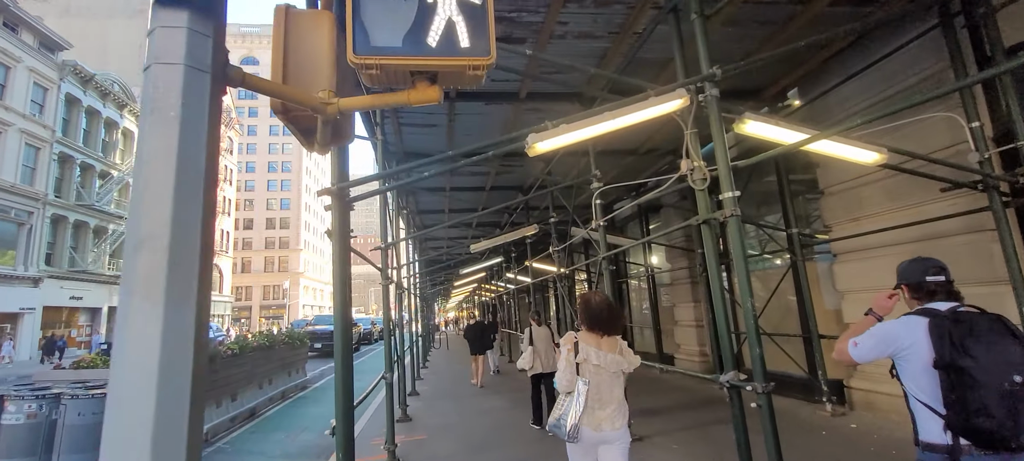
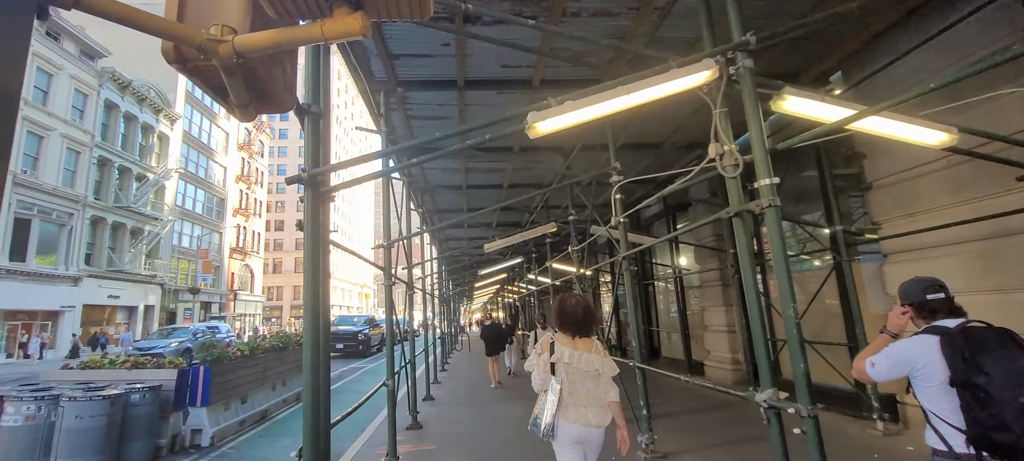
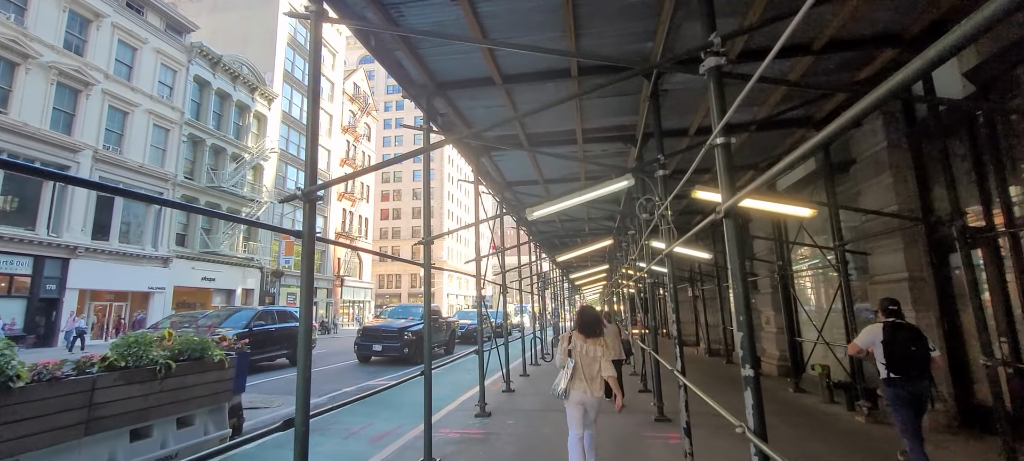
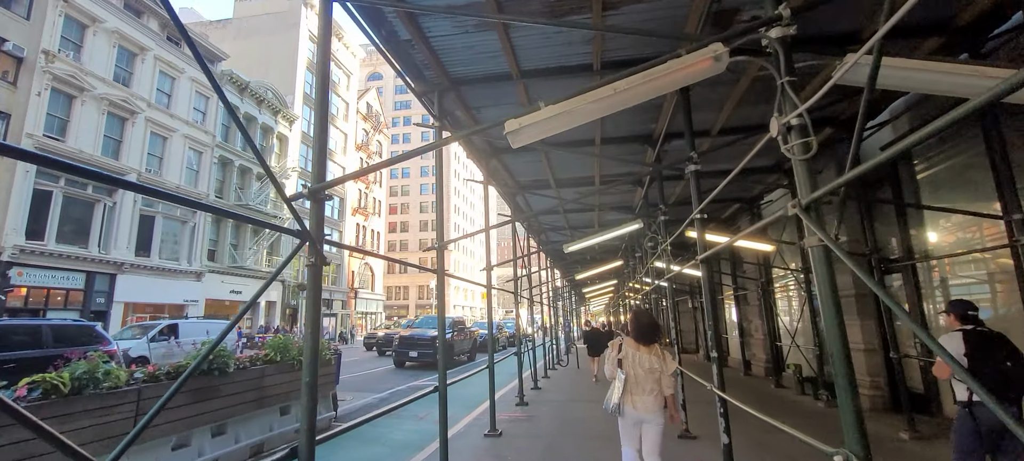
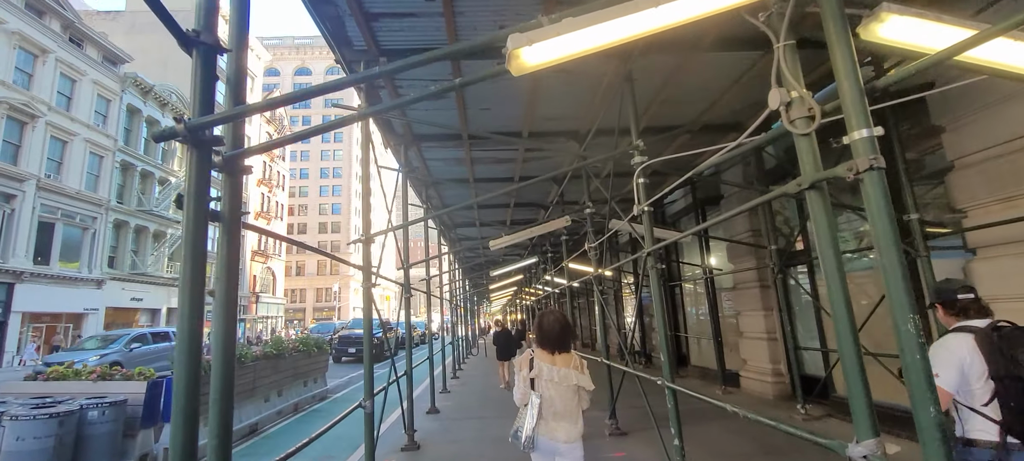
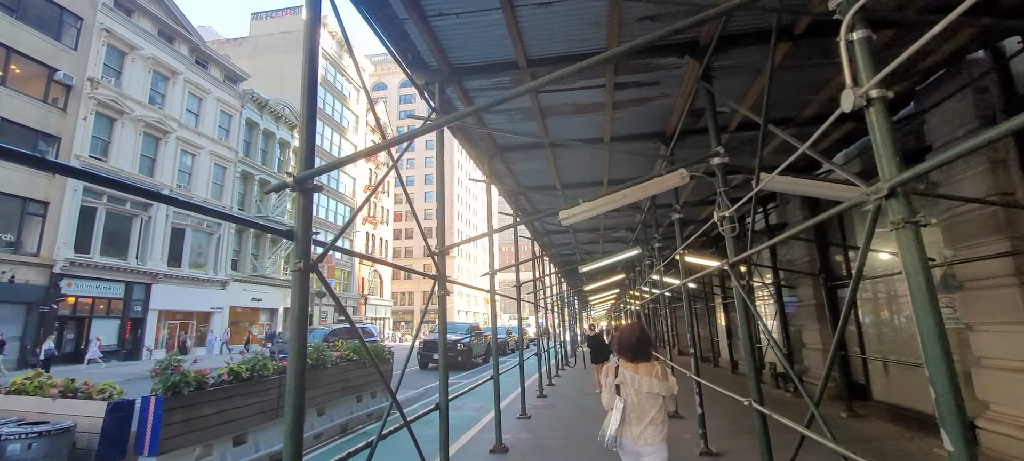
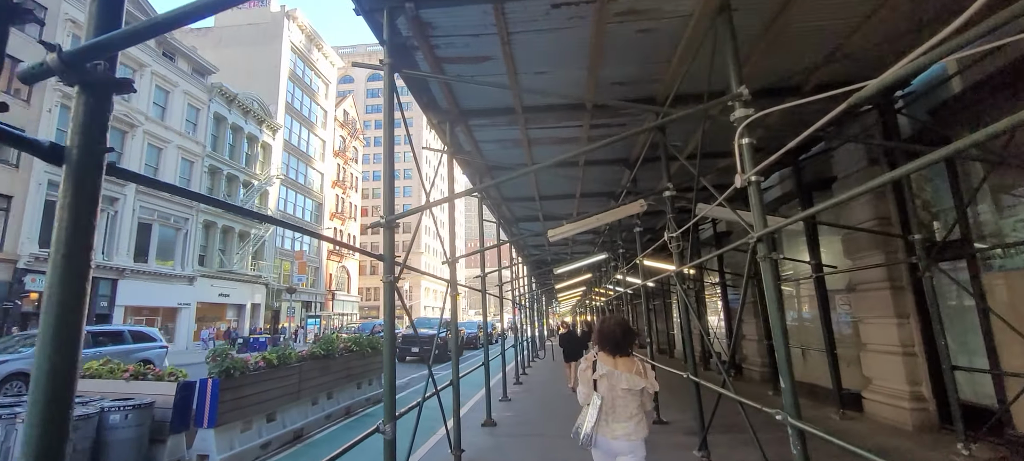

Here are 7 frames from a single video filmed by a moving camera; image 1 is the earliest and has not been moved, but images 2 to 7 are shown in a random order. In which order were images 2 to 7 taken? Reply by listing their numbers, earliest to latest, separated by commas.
2, 5, 7, 6, 4, 3
